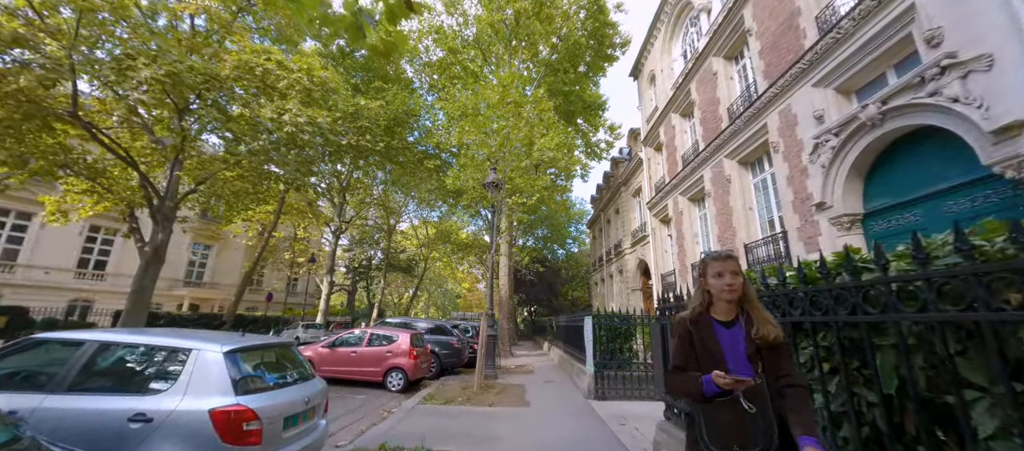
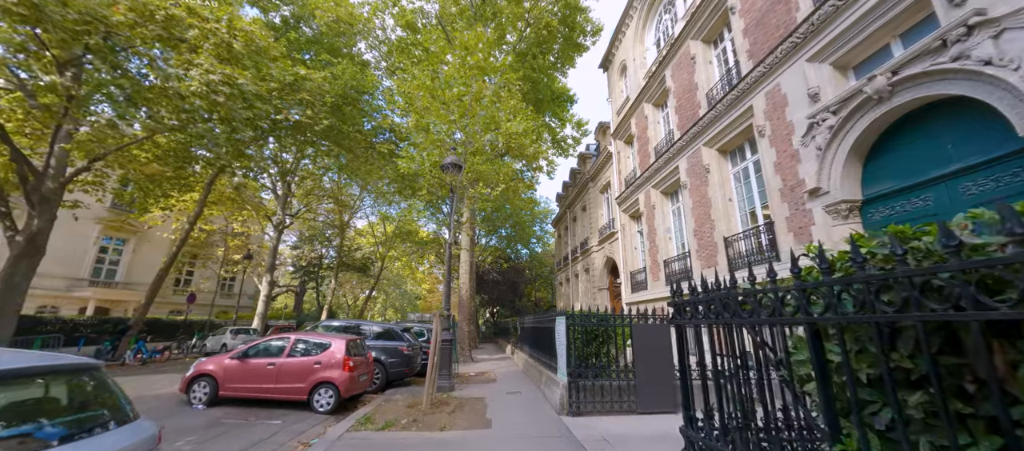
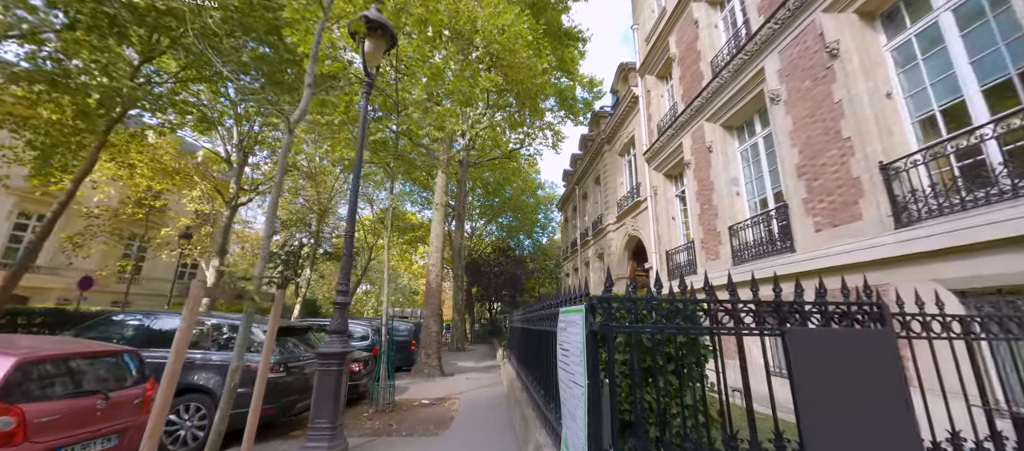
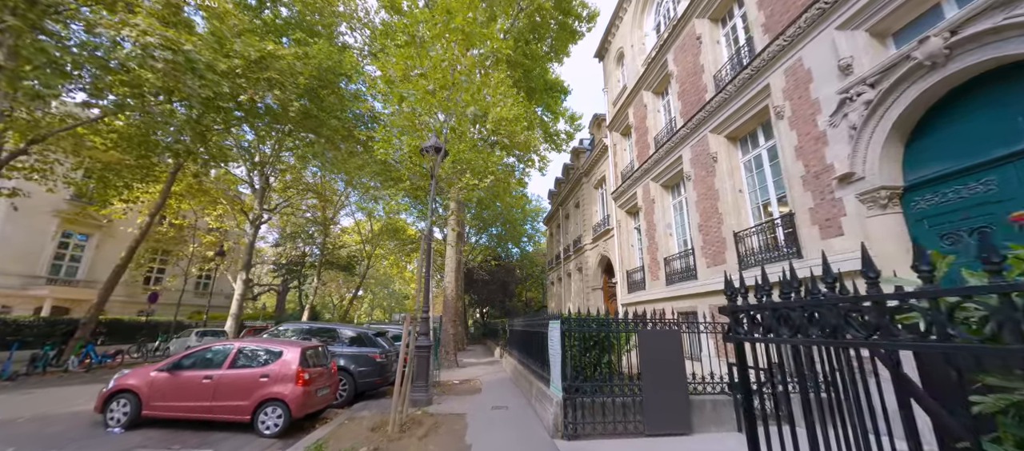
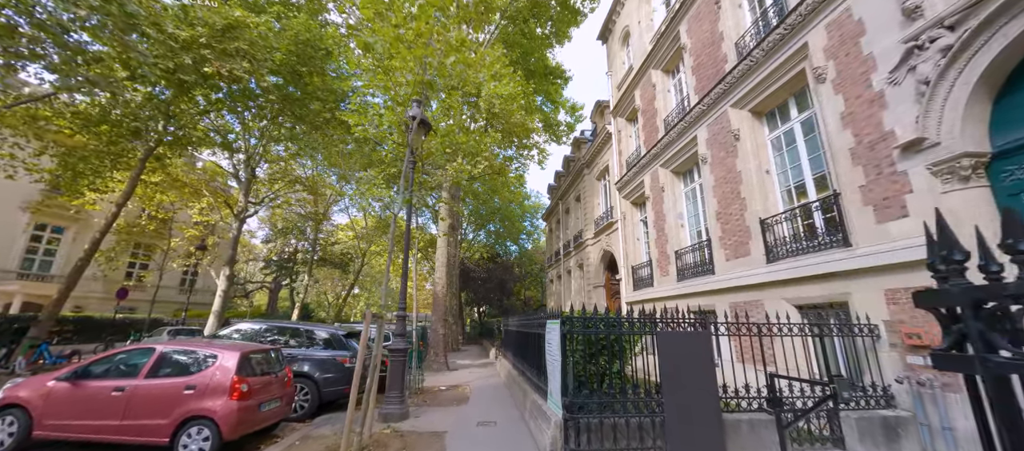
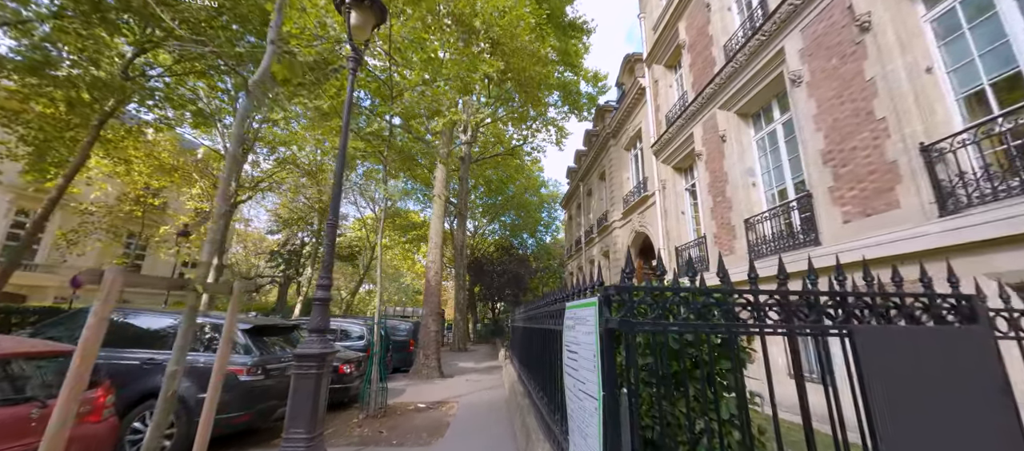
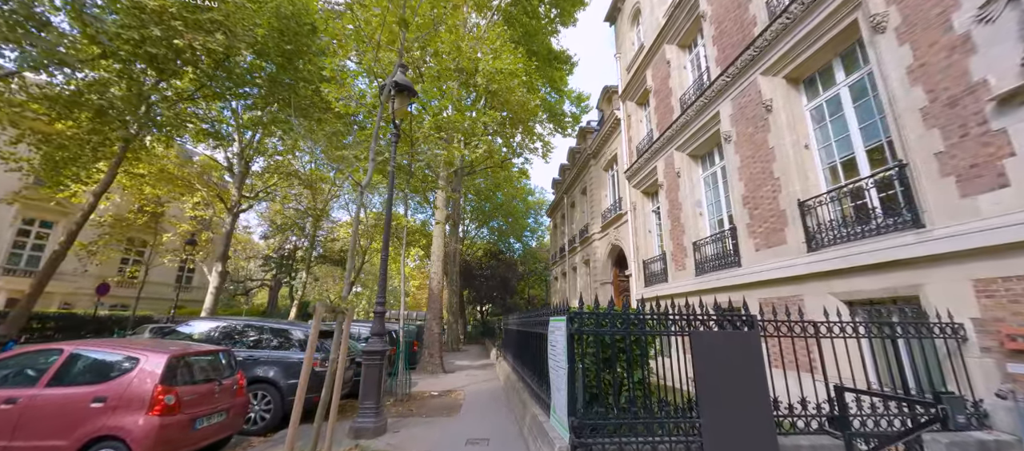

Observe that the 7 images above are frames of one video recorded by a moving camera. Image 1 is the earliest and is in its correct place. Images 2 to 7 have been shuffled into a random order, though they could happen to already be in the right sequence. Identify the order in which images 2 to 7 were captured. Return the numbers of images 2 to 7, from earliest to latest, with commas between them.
2, 4, 5, 7, 3, 6
